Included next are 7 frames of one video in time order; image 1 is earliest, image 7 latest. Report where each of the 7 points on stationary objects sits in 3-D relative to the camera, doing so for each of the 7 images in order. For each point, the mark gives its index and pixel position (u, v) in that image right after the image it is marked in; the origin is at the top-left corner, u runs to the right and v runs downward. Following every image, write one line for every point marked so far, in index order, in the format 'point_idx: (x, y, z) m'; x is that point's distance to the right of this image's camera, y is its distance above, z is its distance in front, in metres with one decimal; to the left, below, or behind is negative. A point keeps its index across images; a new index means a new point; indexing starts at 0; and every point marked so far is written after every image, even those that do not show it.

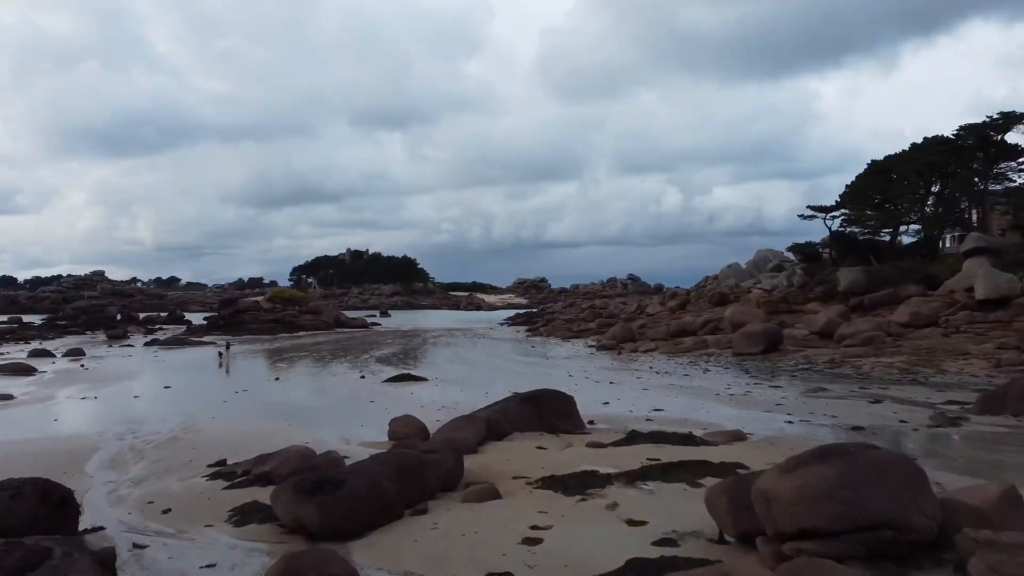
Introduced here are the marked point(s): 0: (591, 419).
0: (+0.7, -1.2, +6.0) m
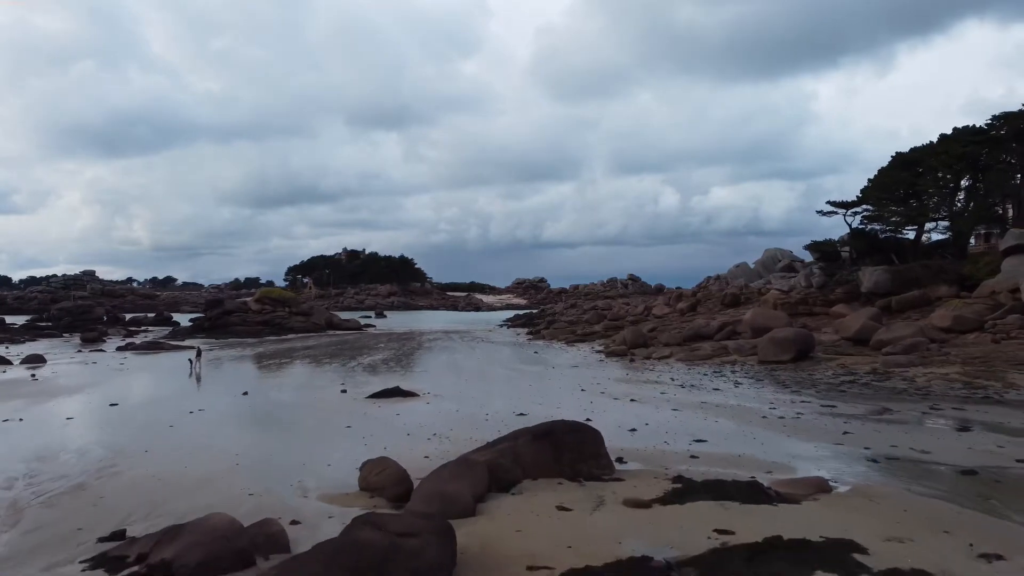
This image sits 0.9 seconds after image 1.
0: (+0.8, -1.2, +4.7) m
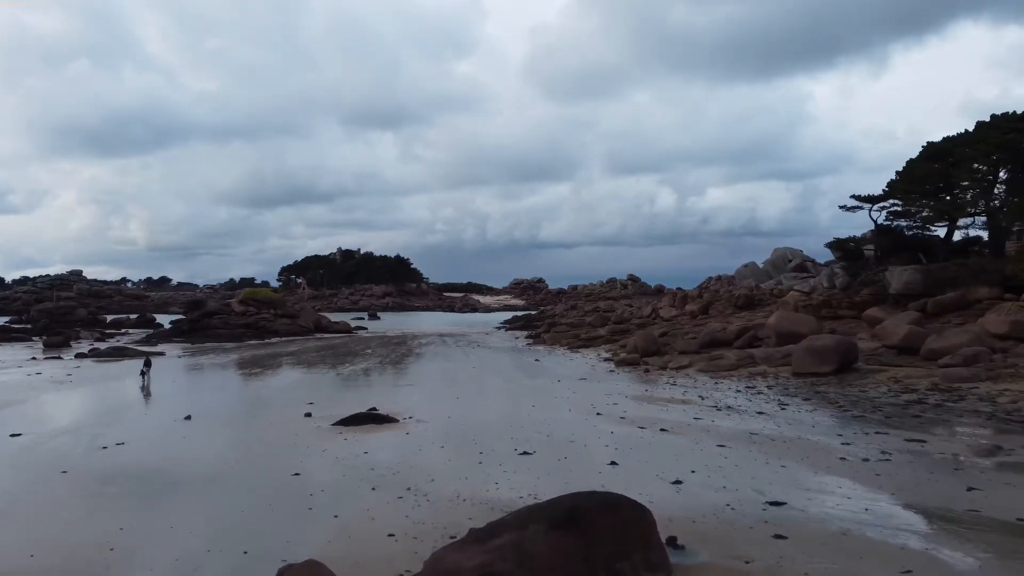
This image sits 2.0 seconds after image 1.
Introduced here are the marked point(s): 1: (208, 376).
0: (+0.8, -1.2, +3.3) m
1: (-8.1, -2.3, +17.6) m
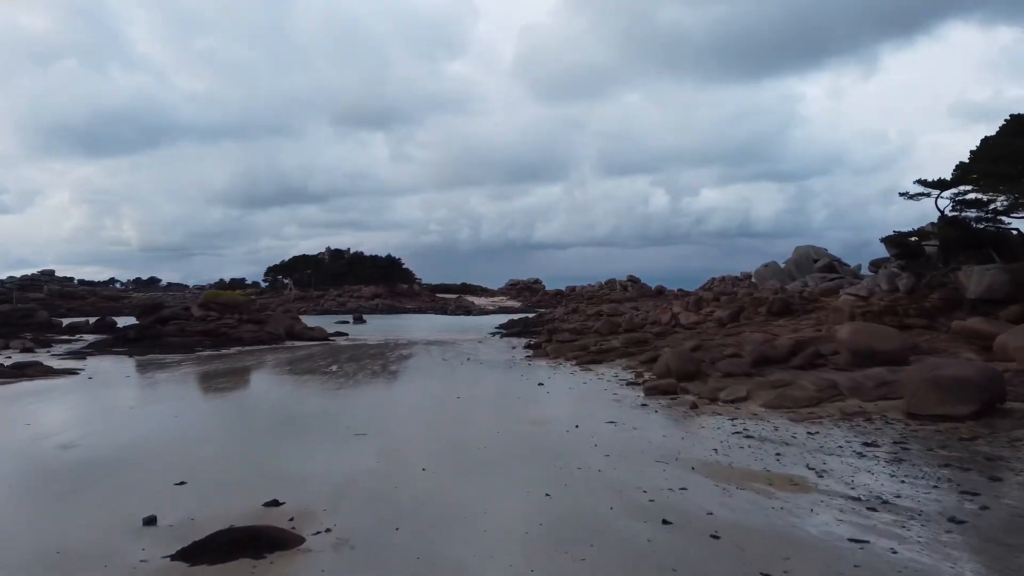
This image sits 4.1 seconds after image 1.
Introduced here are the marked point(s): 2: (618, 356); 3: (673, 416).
0: (+0.8, -1.3, +0.2) m
1: (-8.2, -2.3, +14.5) m
2: (+2.4, -1.6, +15.1) m
3: (+1.9, -1.5, +7.8) m
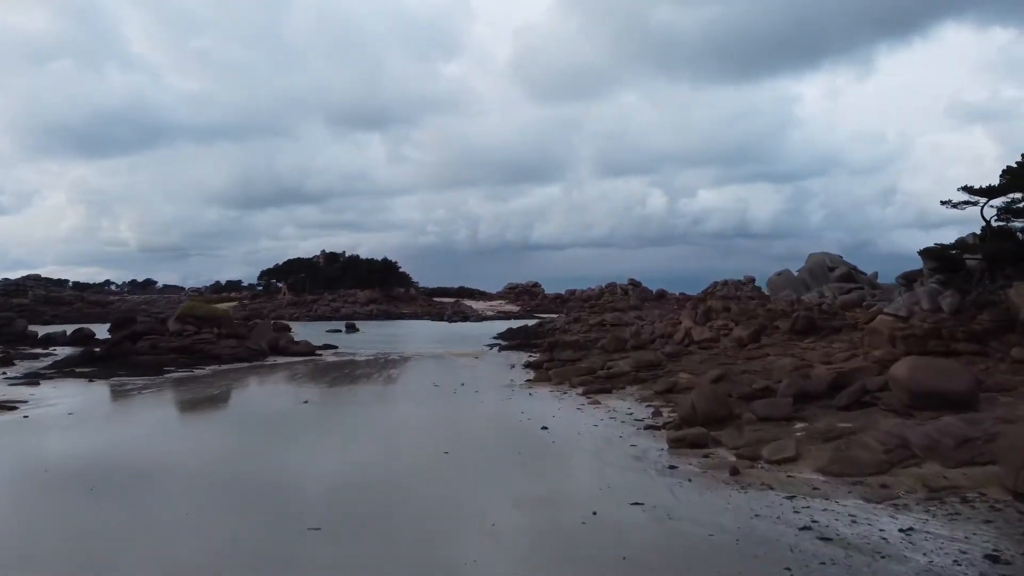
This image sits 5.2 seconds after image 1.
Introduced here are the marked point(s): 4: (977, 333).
0: (+0.8, -1.7, -1.3) m
1: (-8.2, -2.7, +12.9) m
2: (+2.4, -2.0, +13.6) m
3: (+1.9, -1.9, +6.2) m
4: (+8.7, -0.8, +12.3) m
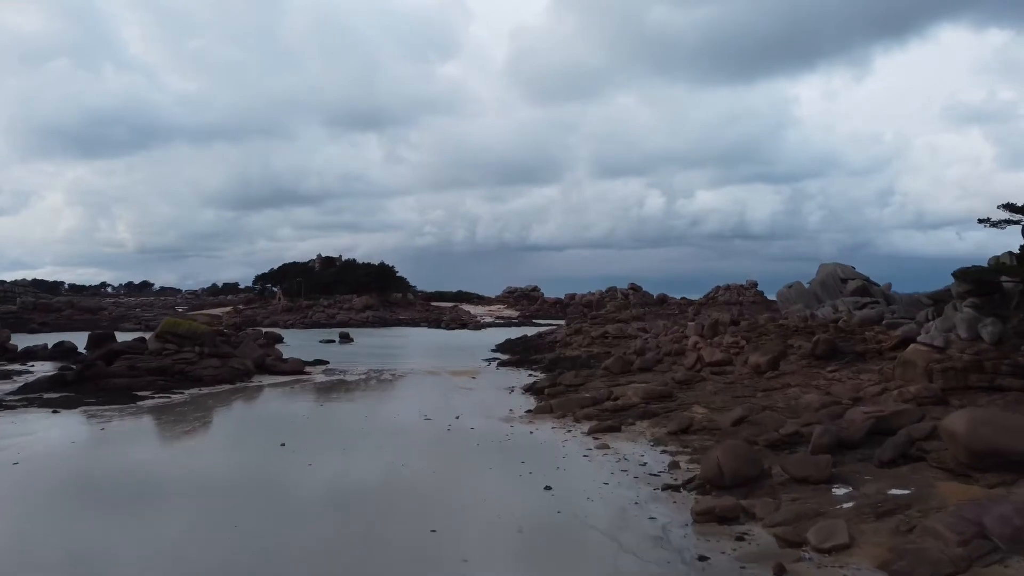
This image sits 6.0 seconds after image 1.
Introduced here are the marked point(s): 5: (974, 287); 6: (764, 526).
0: (+0.8, -2.1, -2.4) m
1: (-8.2, -3.2, +11.8) m
2: (+2.4, -2.5, +12.4) m
3: (+1.8, -2.4, +5.1) m
4: (+8.7, -1.3, +11.2) m
5: (+9.7, 0.0, +13.9) m
6: (+2.5, -2.3, +6.6) m
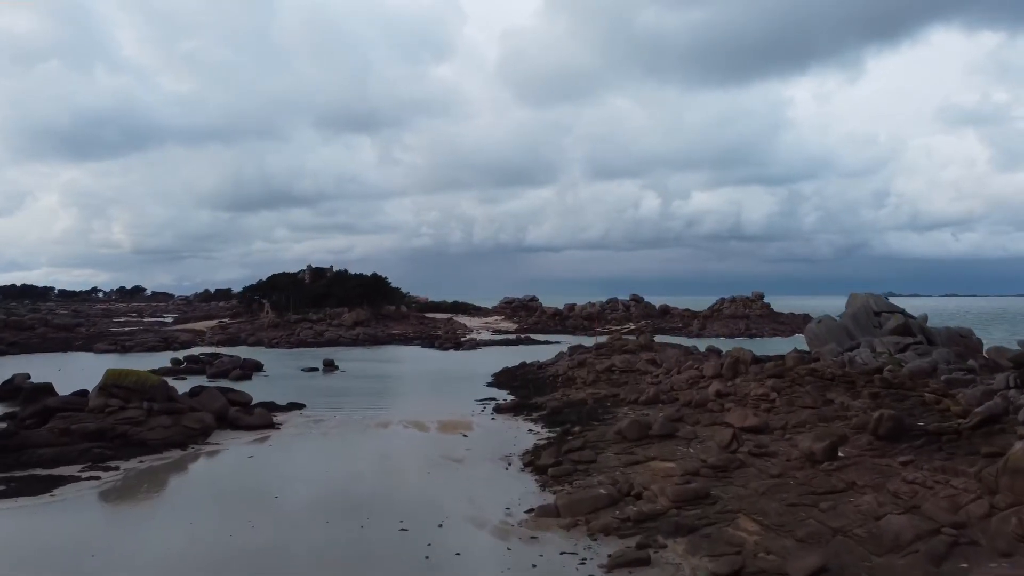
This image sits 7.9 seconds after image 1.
0: (+0.8, -3.4, -5.2) m
1: (-8.3, -4.5, +9.0) m
2: (+2.4, -3.7, +9.7) m
3: (+1.8, -3.6, +2.4) m
4: (+8.7, -2.6, +8.5) m
5: (+9.7, -1.2, +11.2) m
6: (+2.5, -3.6, +3.9) m
